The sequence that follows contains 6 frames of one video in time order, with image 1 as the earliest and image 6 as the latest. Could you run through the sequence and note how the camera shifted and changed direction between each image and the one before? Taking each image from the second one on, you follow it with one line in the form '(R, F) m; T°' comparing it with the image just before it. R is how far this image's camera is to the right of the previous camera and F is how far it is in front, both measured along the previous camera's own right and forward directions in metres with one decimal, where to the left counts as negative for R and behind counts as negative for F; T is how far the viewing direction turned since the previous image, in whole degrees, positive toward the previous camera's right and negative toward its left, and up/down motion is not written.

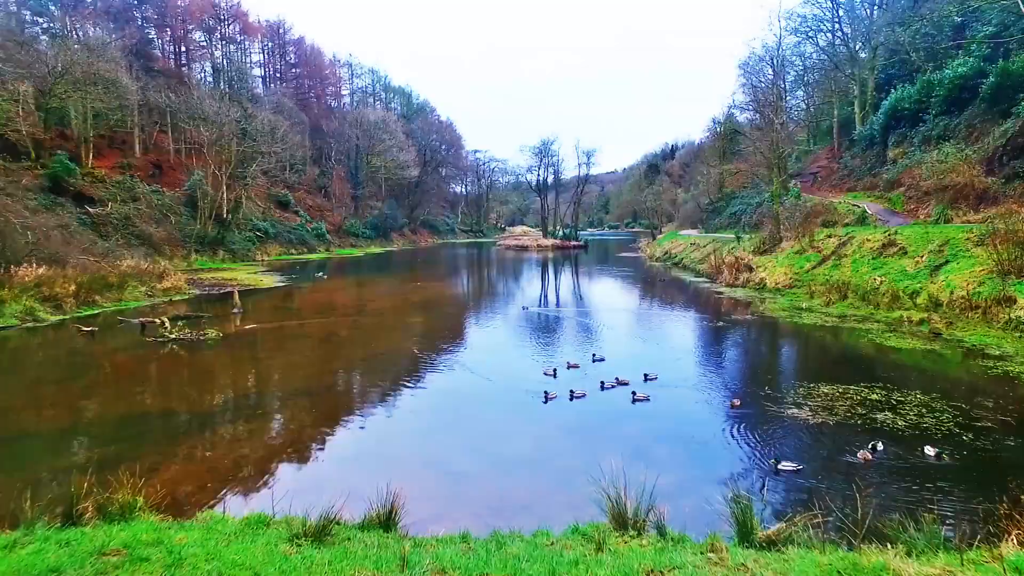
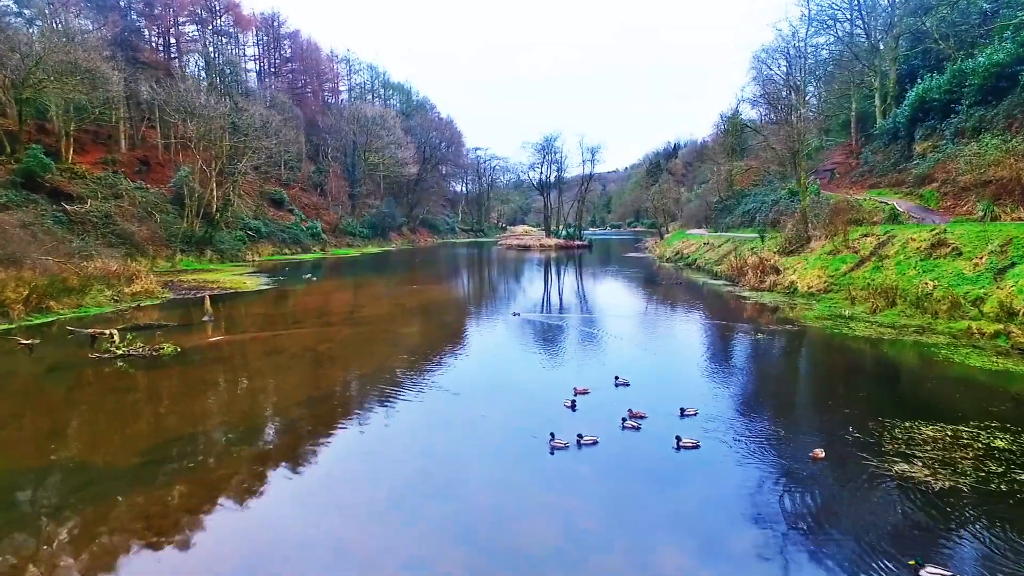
(-0.1, +1.6) m; 0°
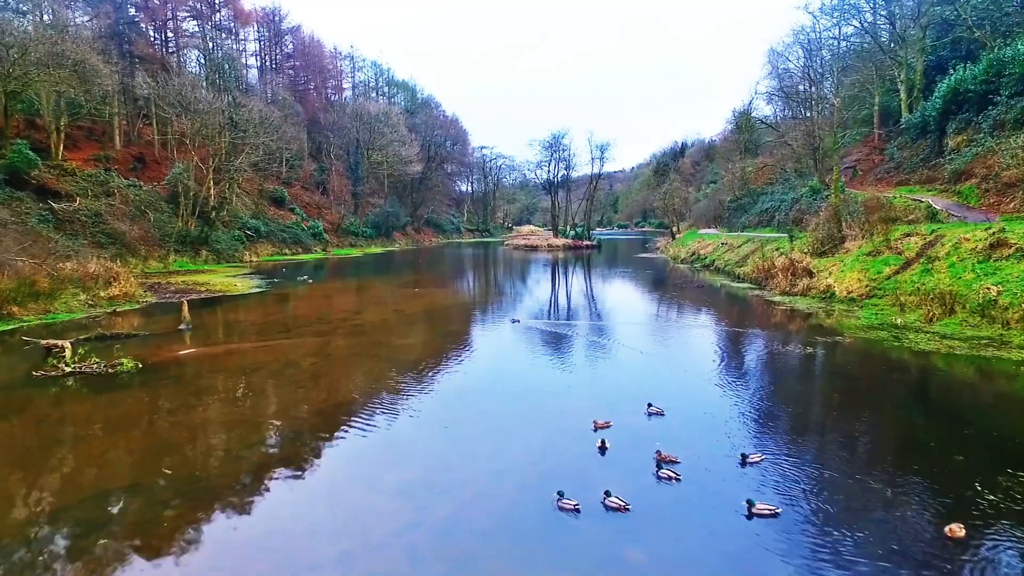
(-0.1, +1.3) m; 0°
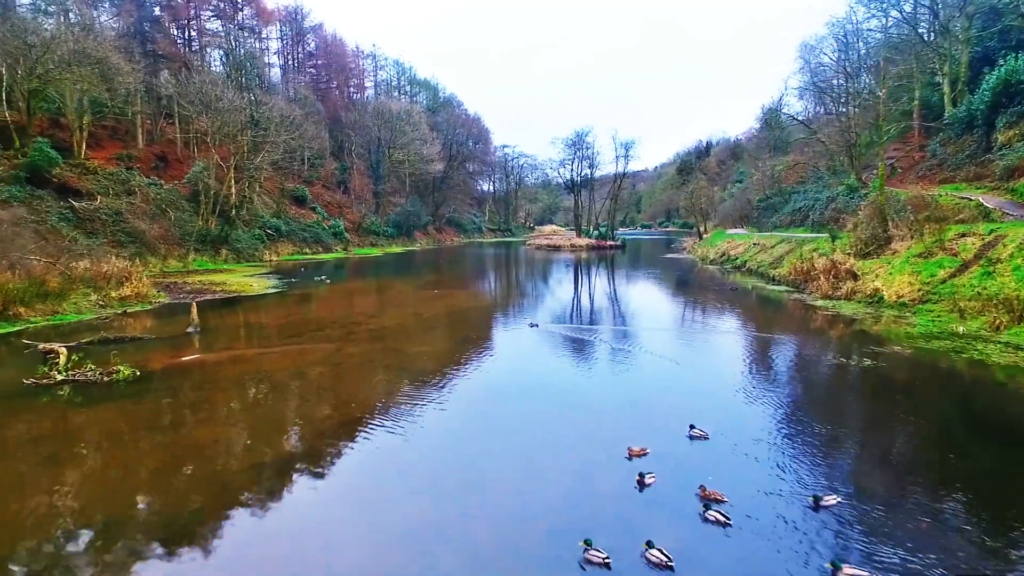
(-0.1, +0.7) m; -2°
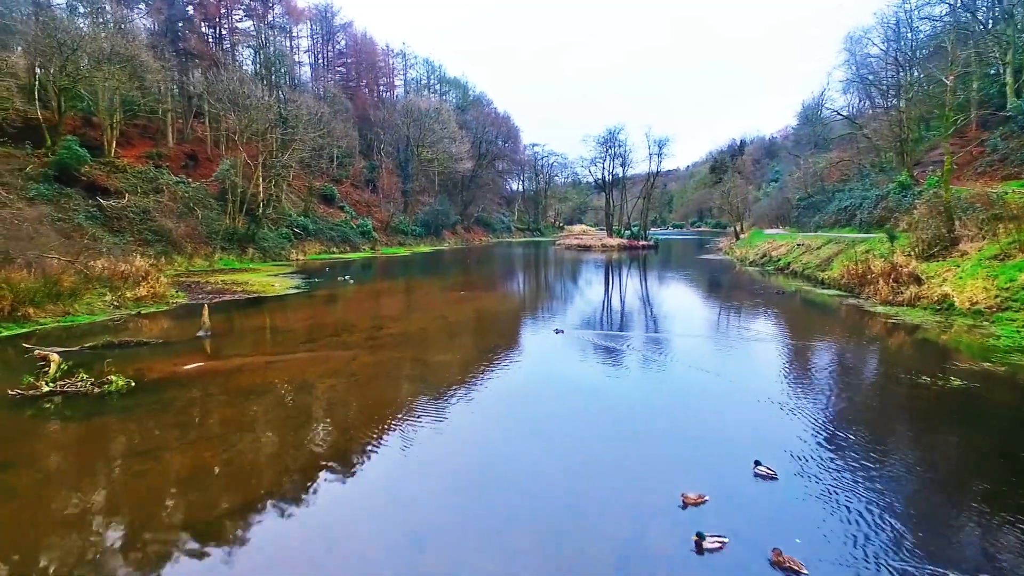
(0.0, +0.9) m; -3°
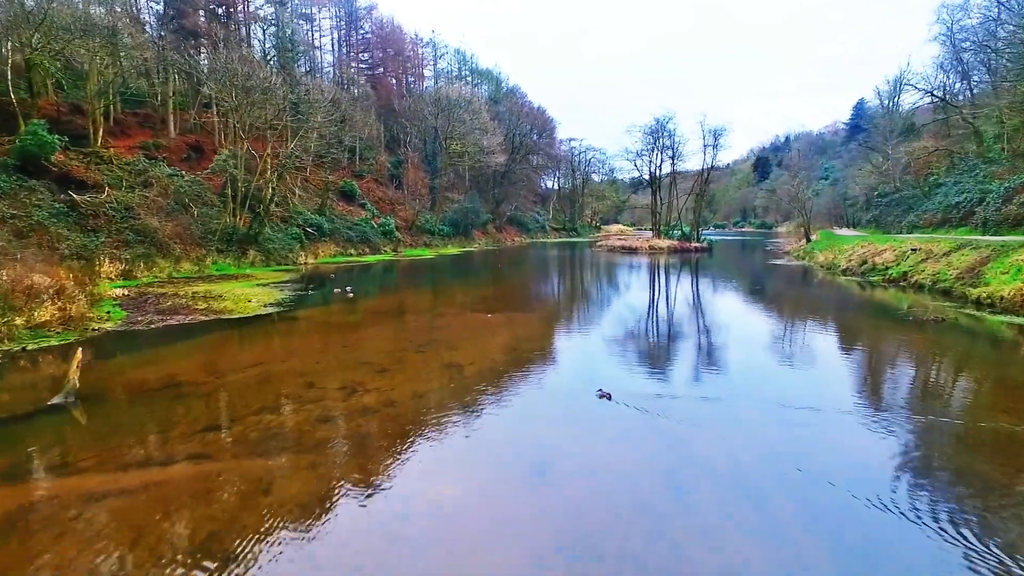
(-0.3, +4.1) m; -3°
